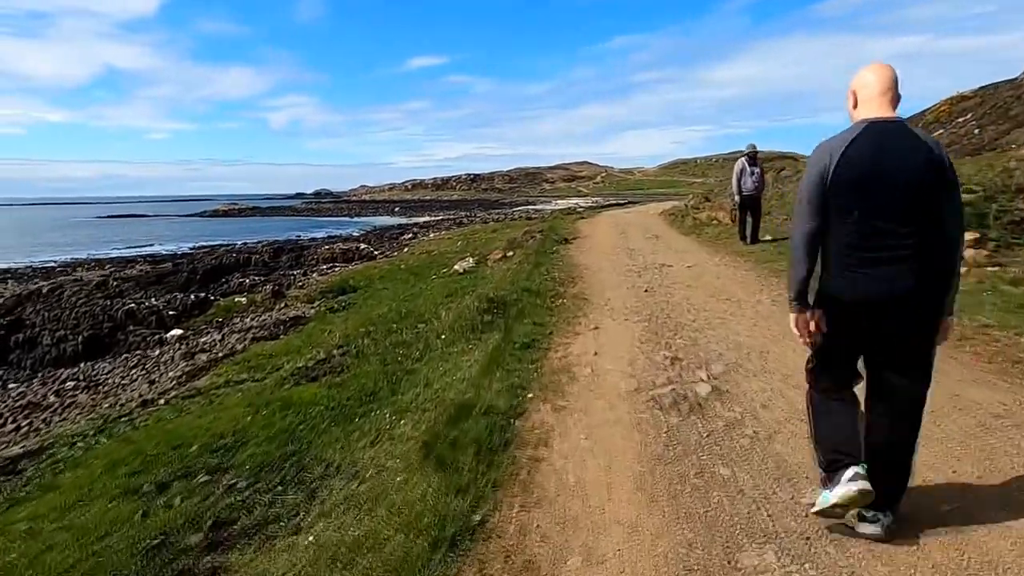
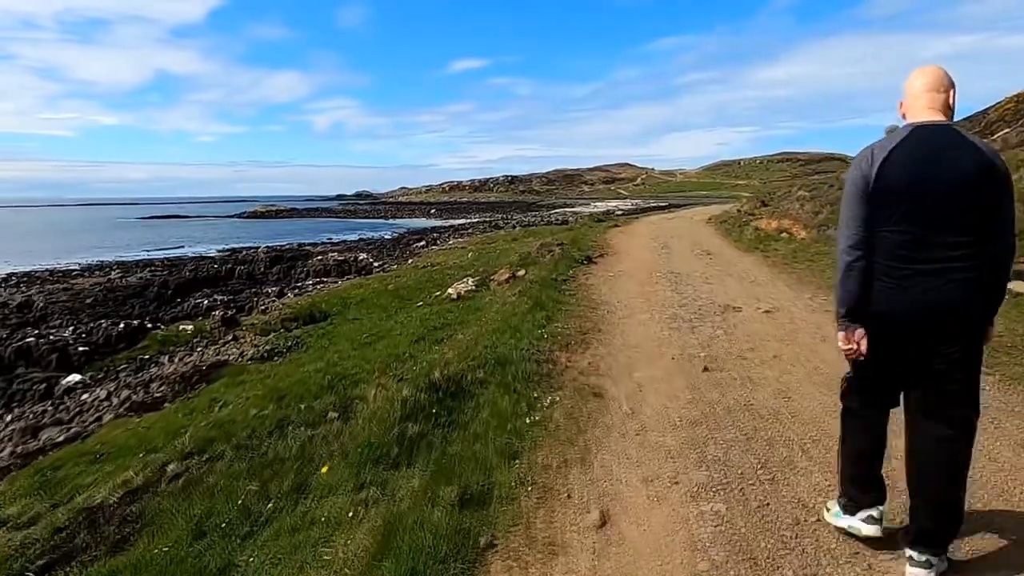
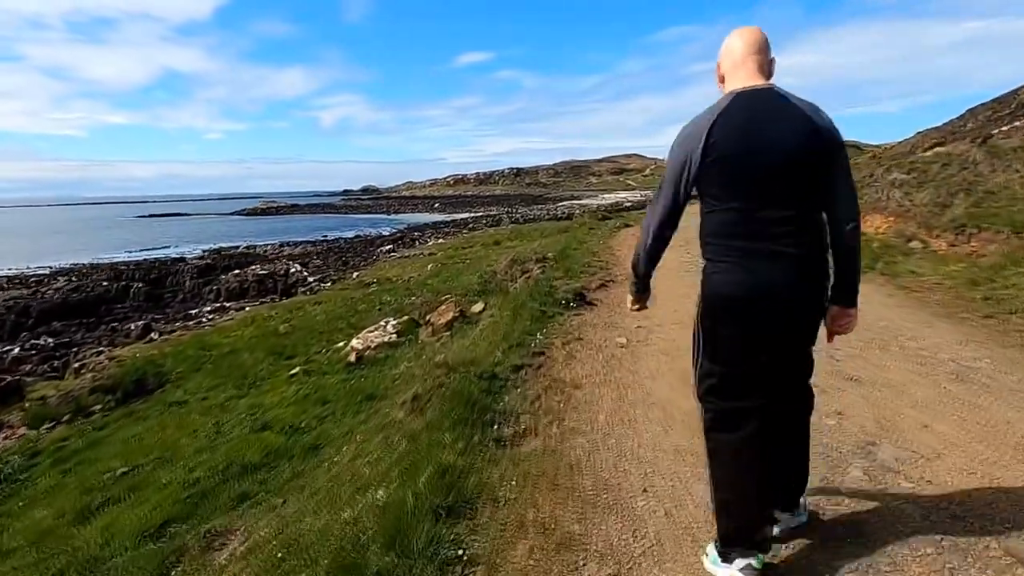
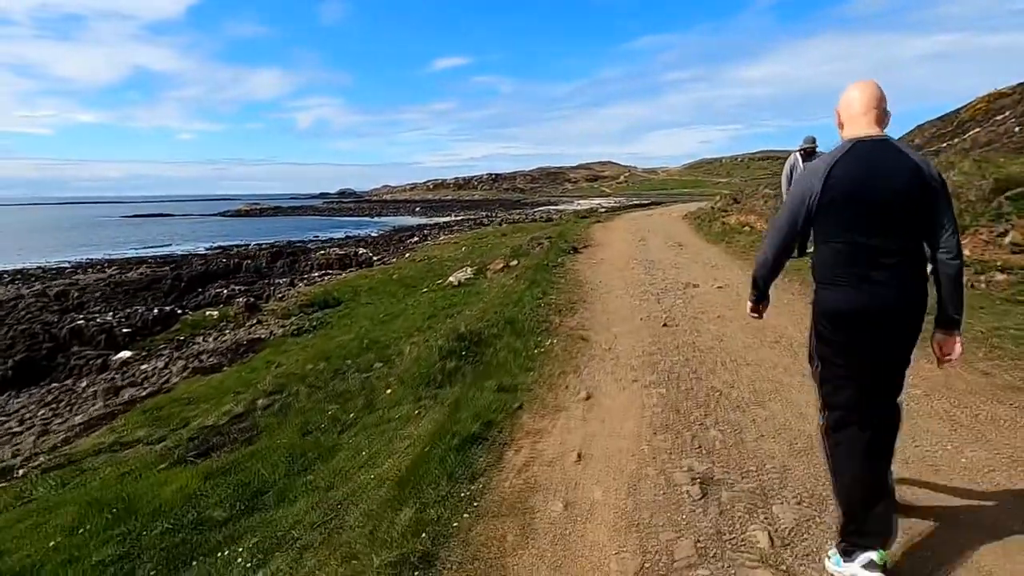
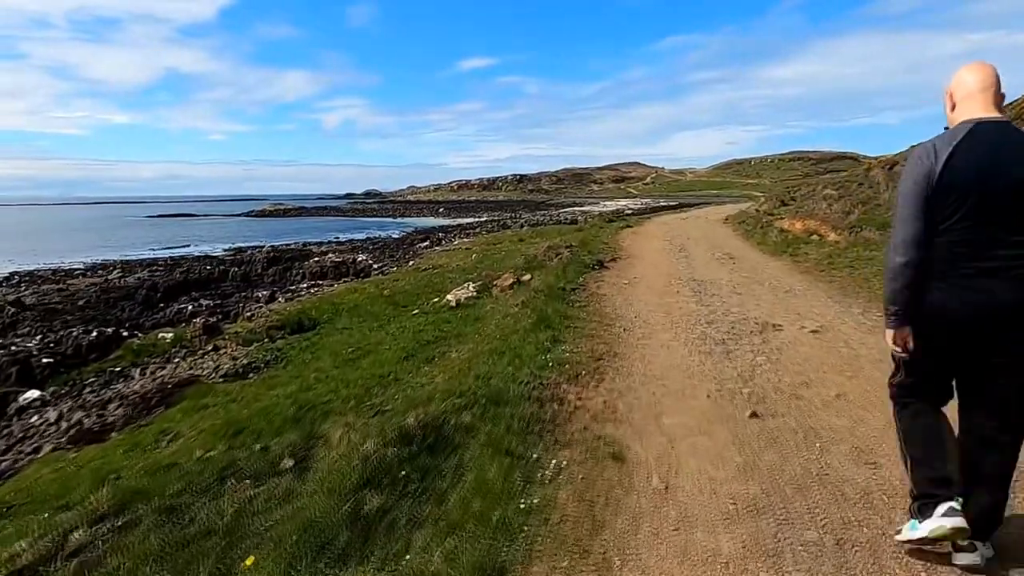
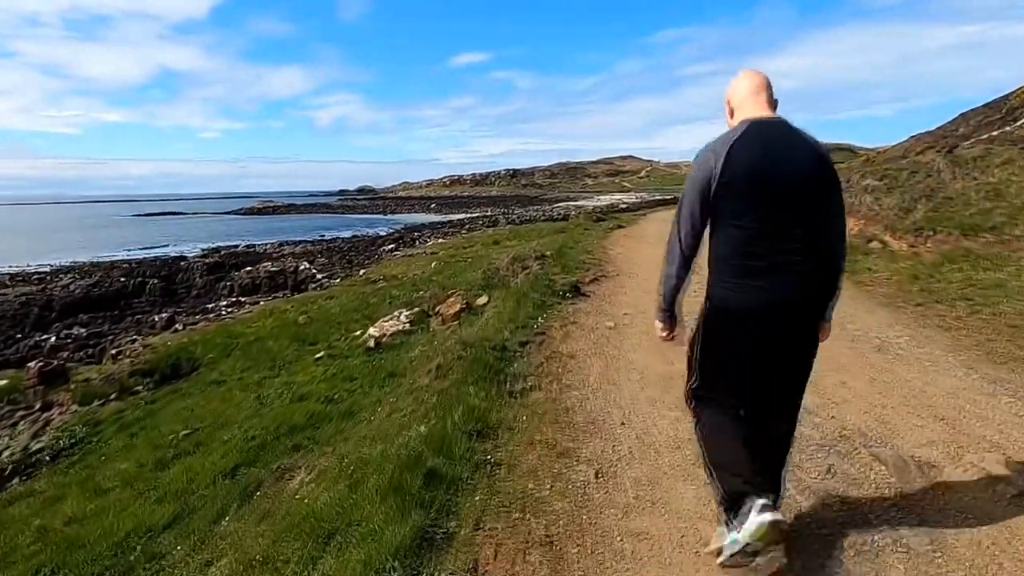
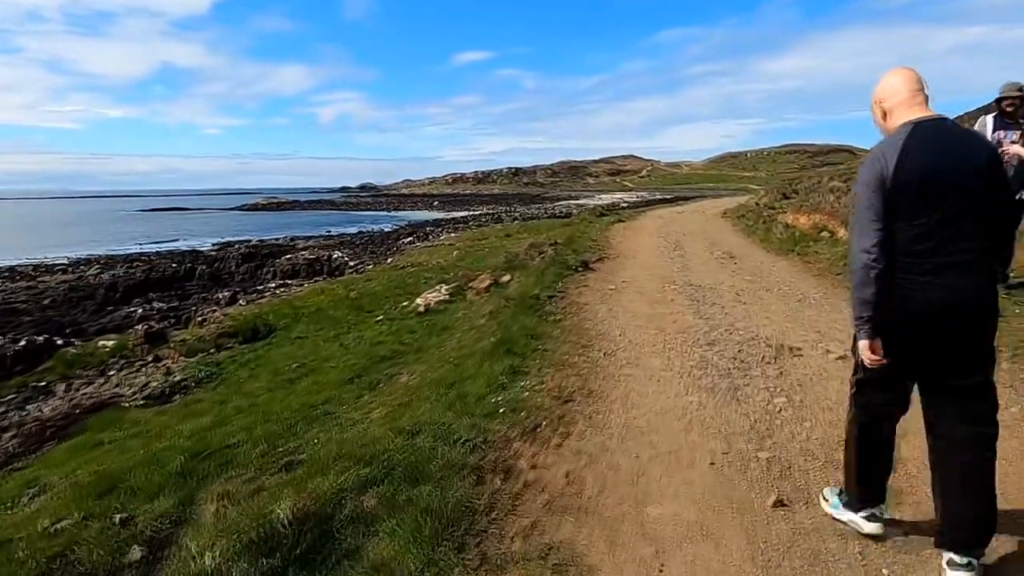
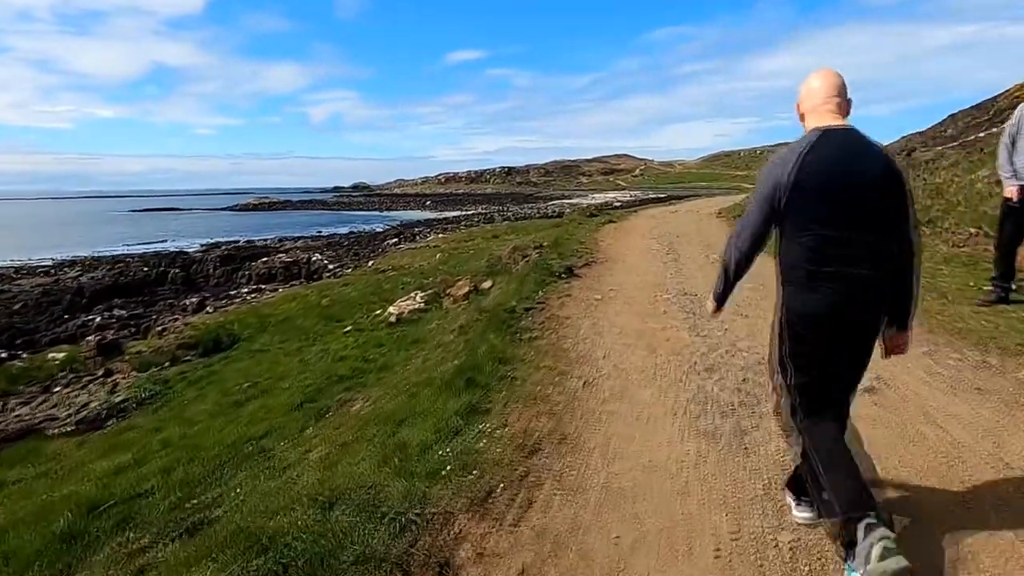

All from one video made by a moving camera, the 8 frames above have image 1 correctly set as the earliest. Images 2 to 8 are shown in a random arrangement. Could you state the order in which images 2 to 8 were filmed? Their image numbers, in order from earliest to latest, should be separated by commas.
4, 2, 5, 7, 8, 6, 3
